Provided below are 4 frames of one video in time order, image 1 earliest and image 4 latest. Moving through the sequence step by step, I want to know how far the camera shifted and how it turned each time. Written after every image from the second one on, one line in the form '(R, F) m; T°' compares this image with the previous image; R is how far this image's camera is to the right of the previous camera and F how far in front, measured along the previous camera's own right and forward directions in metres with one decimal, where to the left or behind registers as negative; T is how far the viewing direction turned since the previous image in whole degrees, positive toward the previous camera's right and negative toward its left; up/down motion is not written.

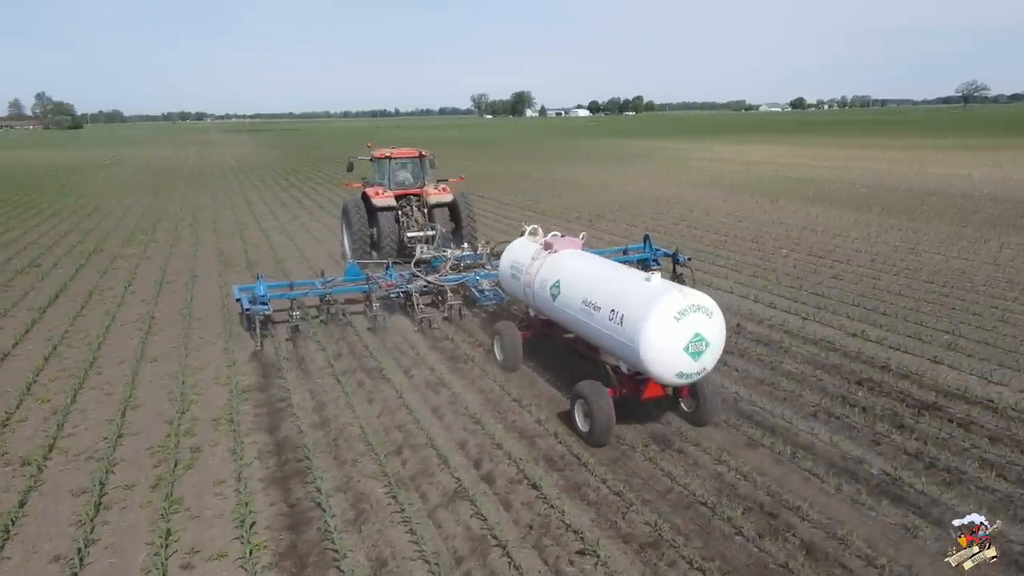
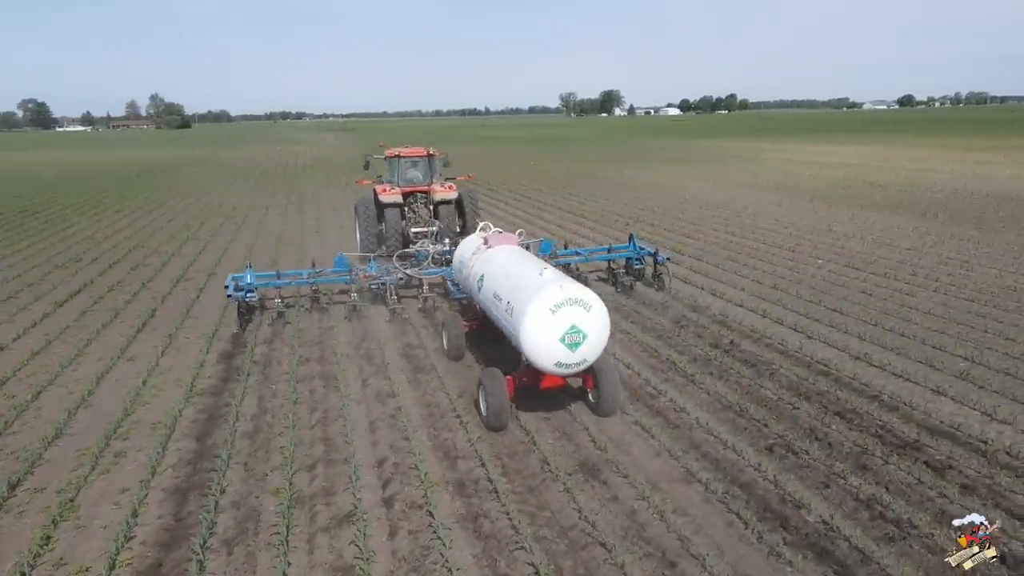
(+1.3, +0.4) m; -7°
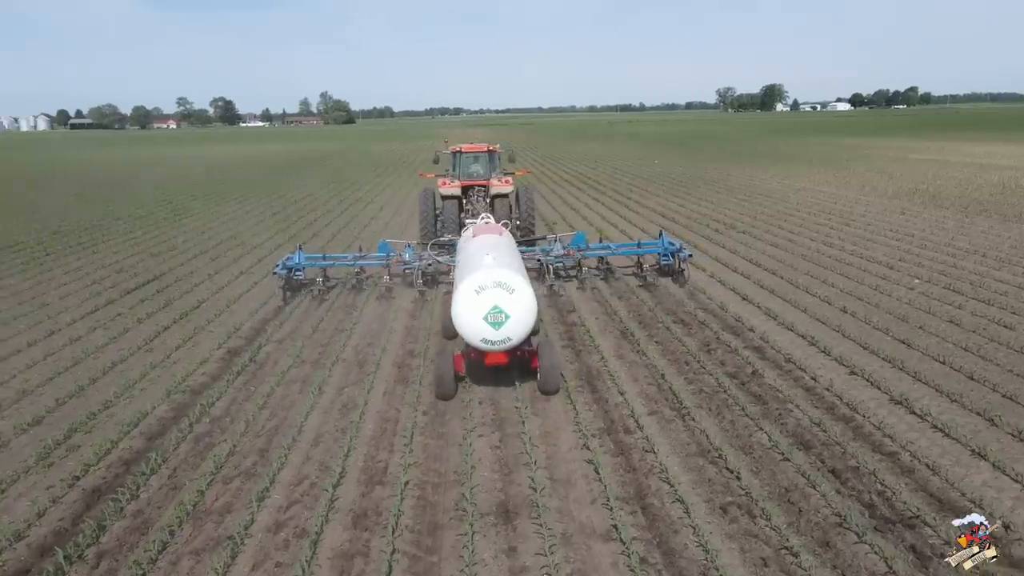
(+1.6, +0.7) m; -11°
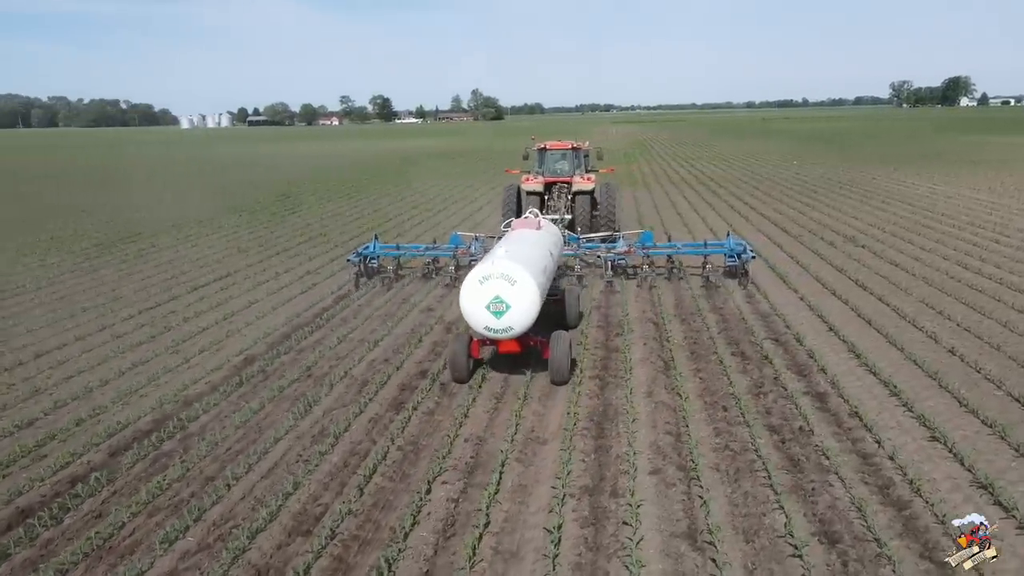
(+1.2, +1.0) m; -11°
